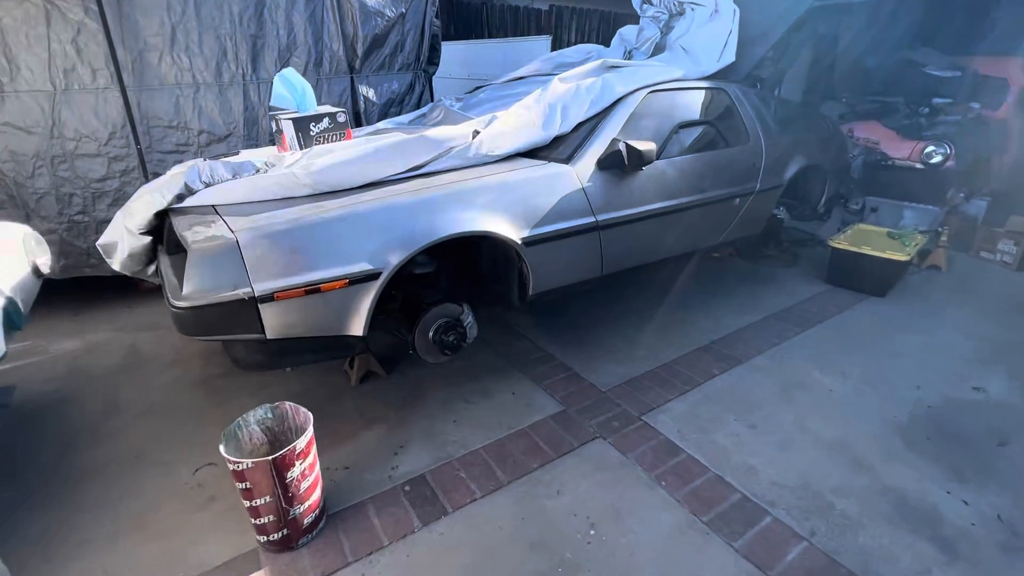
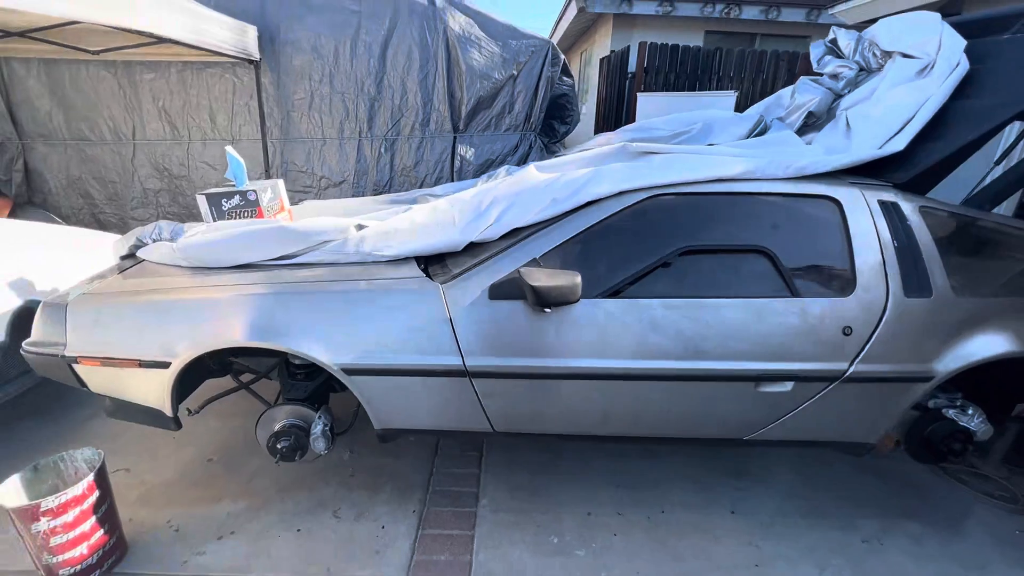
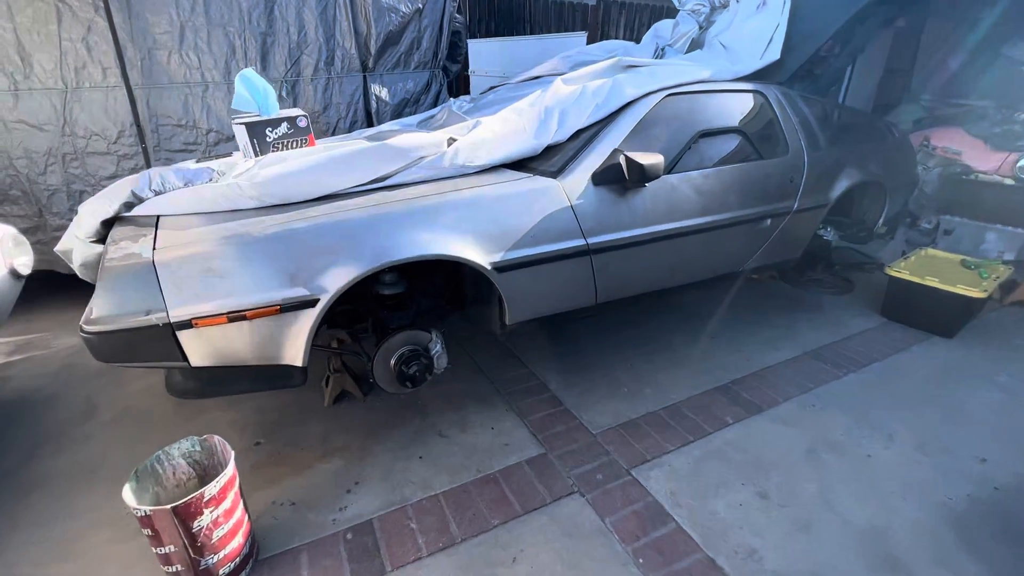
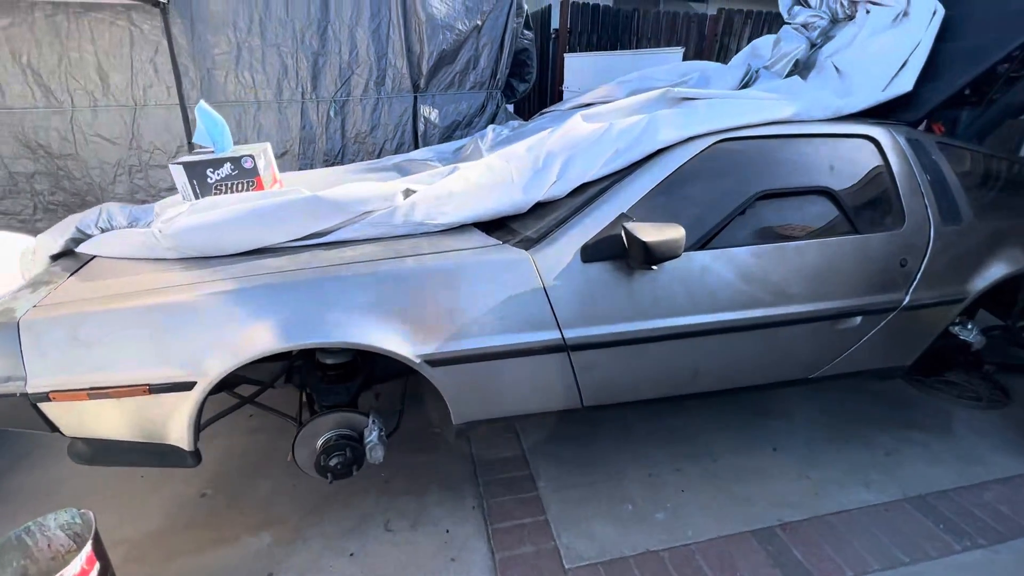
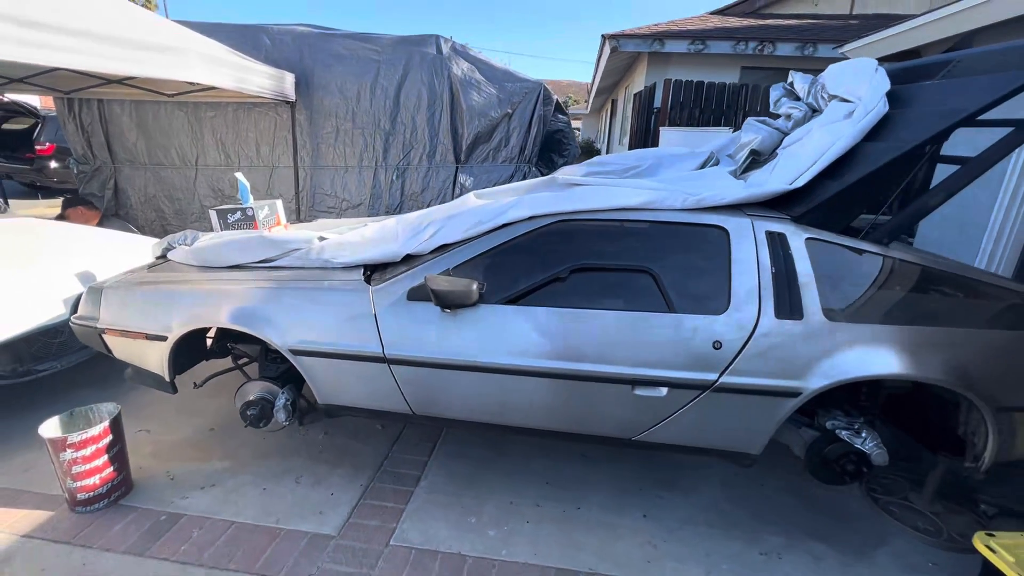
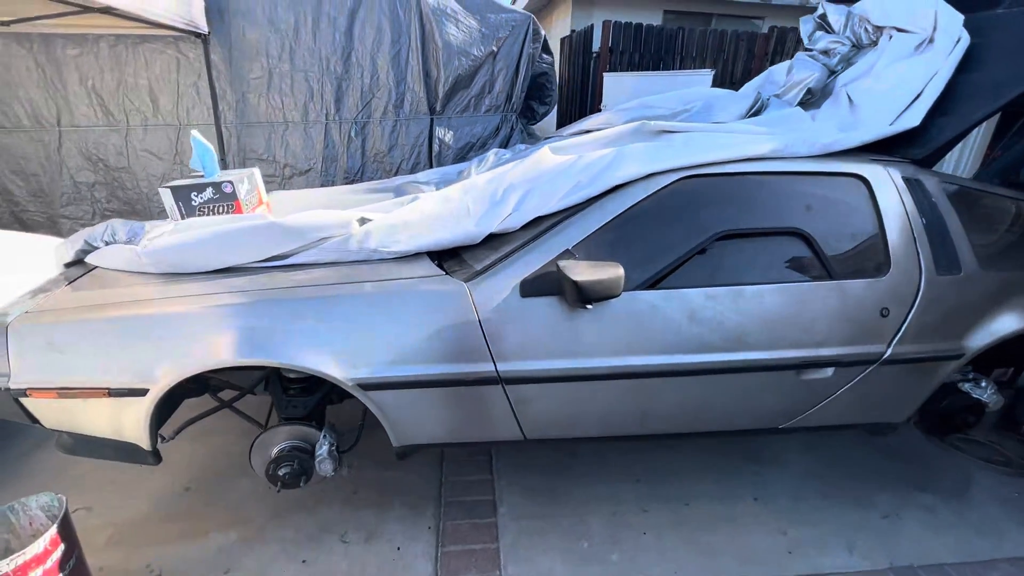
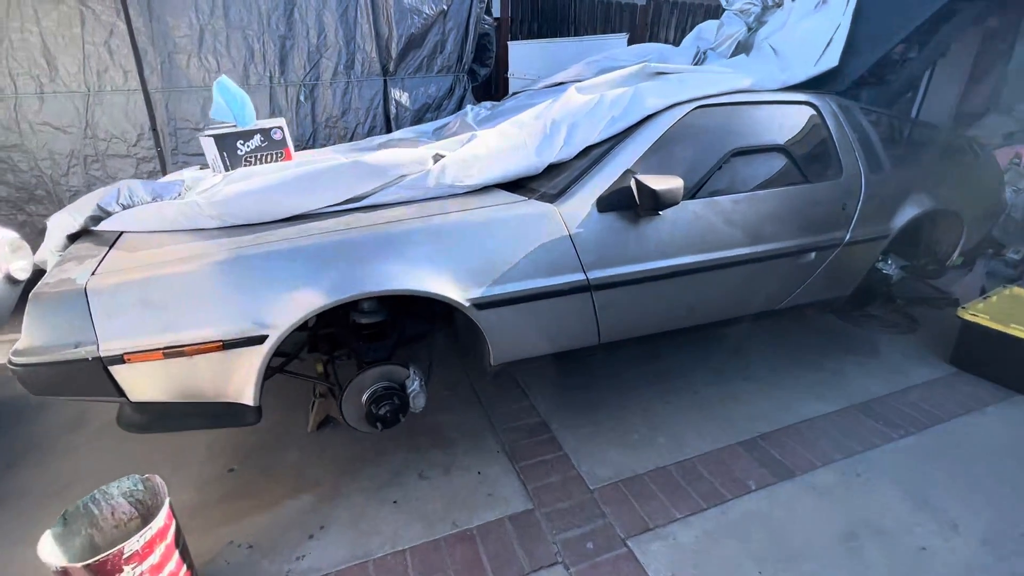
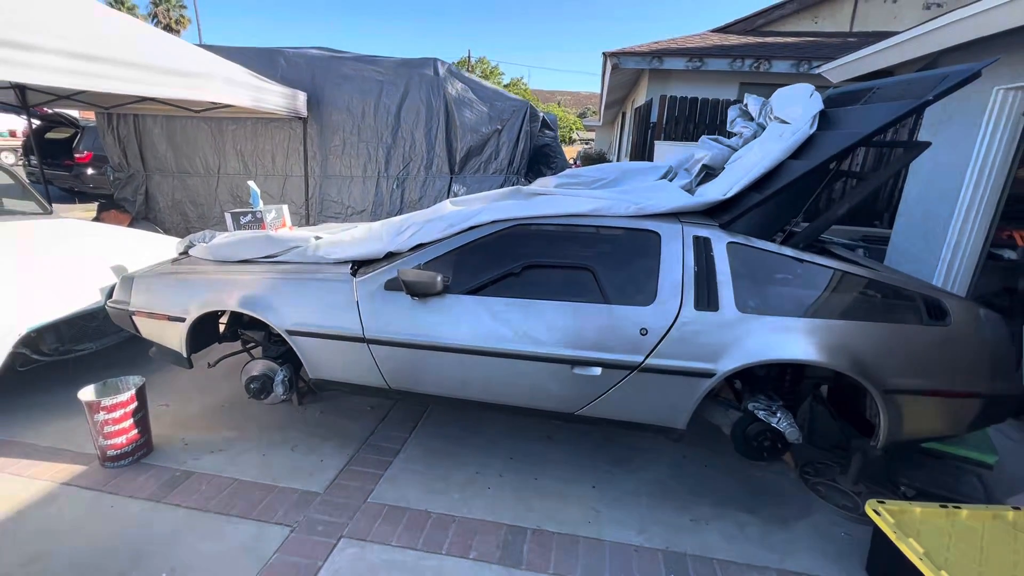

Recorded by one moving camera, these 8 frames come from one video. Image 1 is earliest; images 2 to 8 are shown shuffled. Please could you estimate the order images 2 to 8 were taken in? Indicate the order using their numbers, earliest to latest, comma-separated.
3, 7, 4, 6, 2, 5, 8
